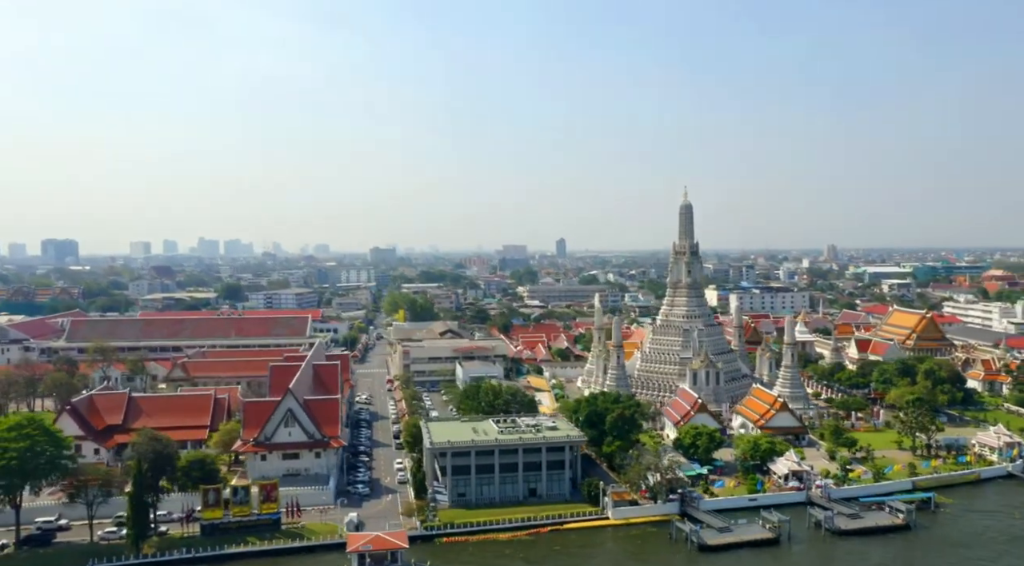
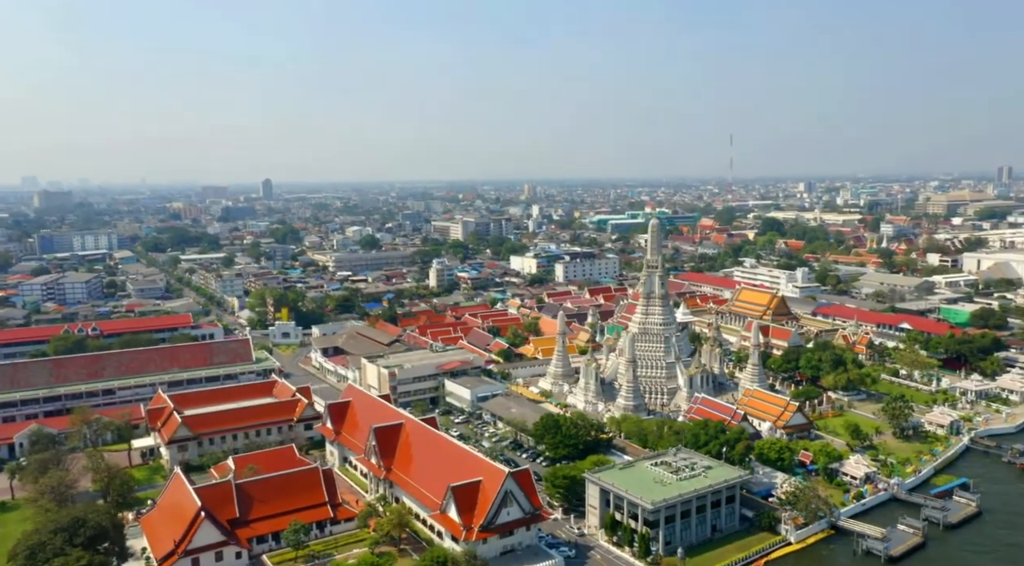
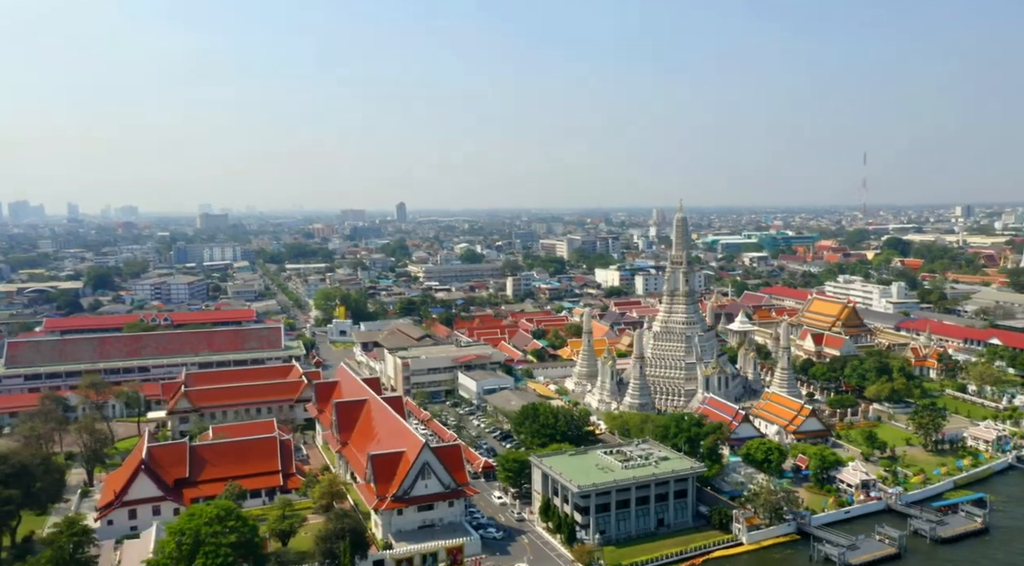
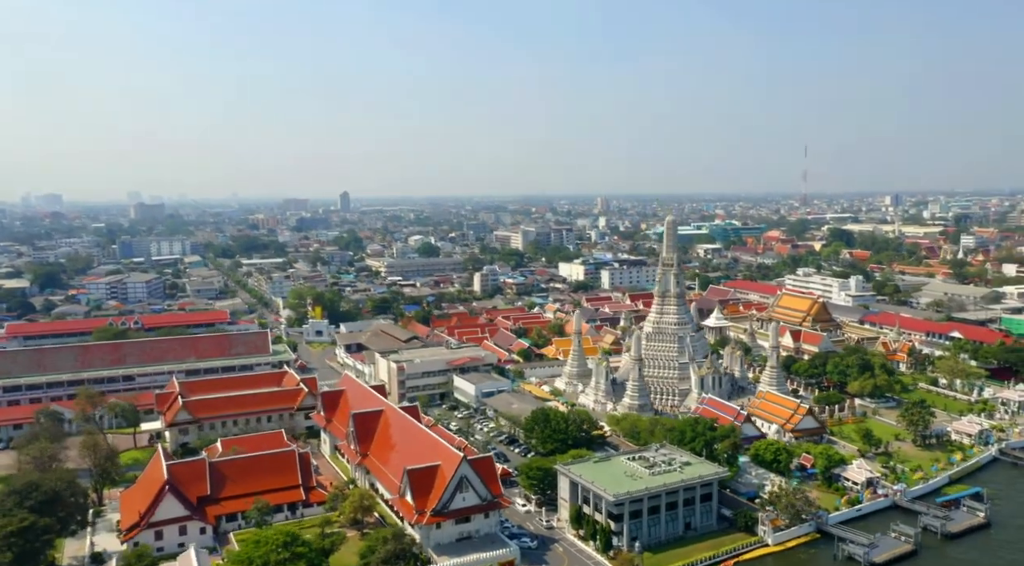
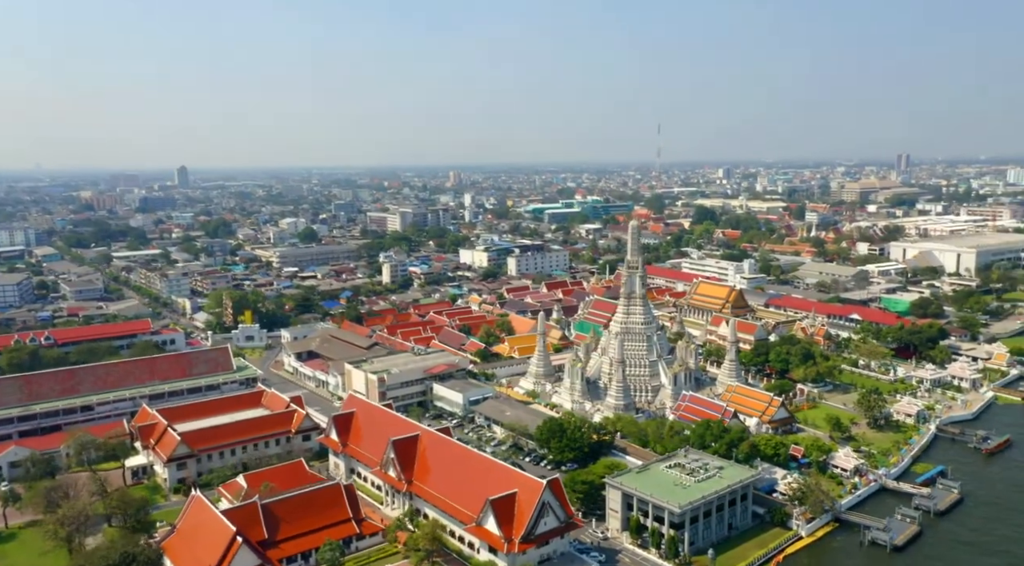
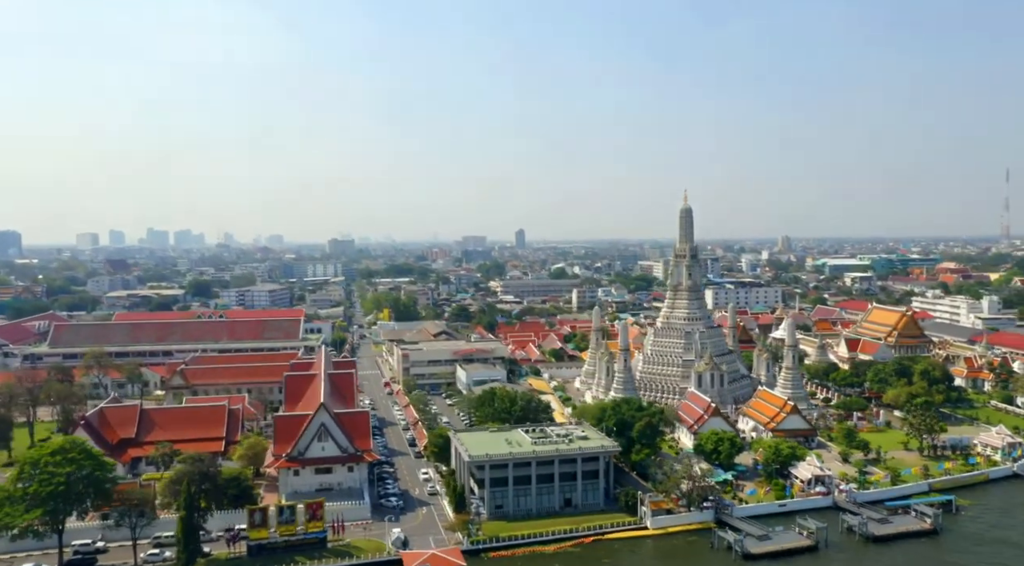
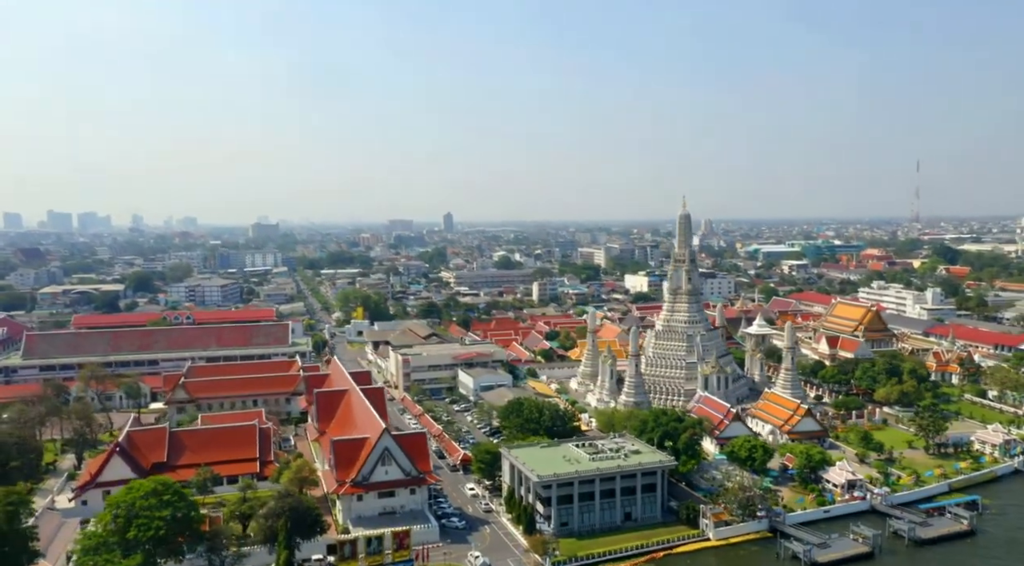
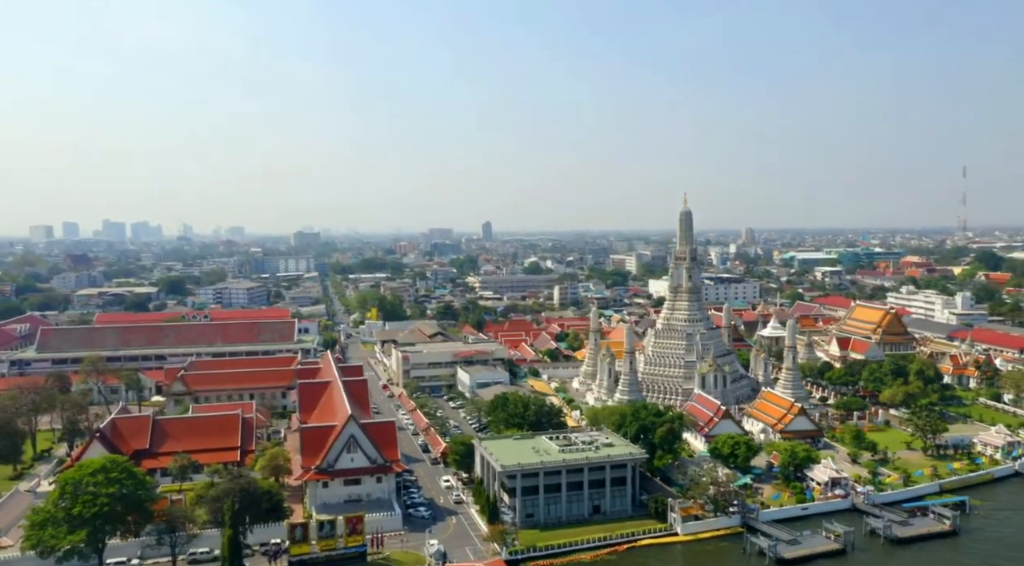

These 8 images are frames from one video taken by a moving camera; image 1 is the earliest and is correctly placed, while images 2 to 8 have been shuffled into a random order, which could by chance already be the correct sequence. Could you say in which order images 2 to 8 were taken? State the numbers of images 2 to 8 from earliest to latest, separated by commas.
6, 8, 7, 3, 4, 2, 5
